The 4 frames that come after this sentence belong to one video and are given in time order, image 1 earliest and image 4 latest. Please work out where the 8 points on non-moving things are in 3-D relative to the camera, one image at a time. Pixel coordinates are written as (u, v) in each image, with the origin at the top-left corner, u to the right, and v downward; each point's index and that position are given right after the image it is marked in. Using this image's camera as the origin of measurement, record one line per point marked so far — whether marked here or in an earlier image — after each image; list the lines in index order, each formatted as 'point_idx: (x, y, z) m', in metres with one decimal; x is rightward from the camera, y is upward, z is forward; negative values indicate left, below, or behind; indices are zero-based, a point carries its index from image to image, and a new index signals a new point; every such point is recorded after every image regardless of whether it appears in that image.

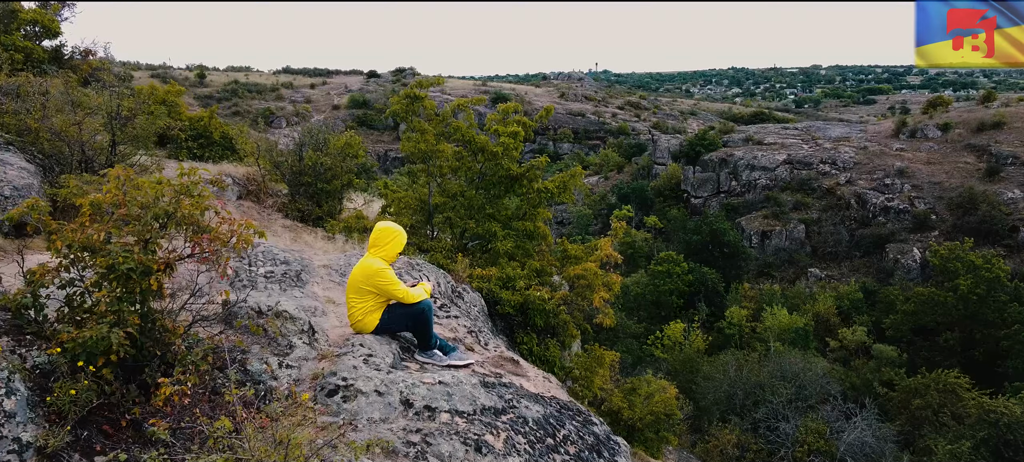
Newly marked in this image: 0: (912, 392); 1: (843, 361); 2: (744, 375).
0: (+10.5, -4.2, +11.7) m
1: (+12.3, -4.8, +16.7) m
2: (+6.2, -3.9, +12.1) m
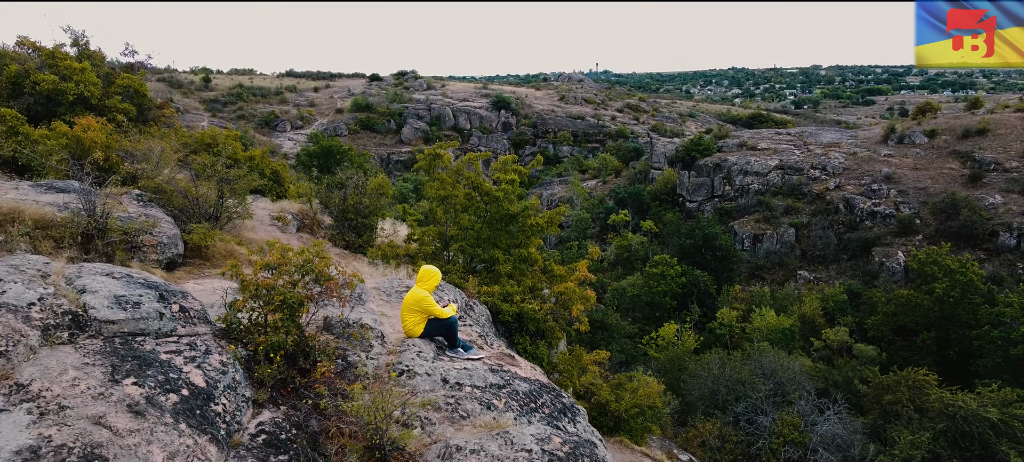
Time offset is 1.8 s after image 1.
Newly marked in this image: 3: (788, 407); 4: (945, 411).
0: (+10.5, -4.4, +12.6) m
1: (+12.3, -5.0, +17.6) m
2: (+6.2, -4.1, +13.0) m
3: (+7.4, -4.7, +12.0) m
4: (+10.3, -4.3, +10.7) m
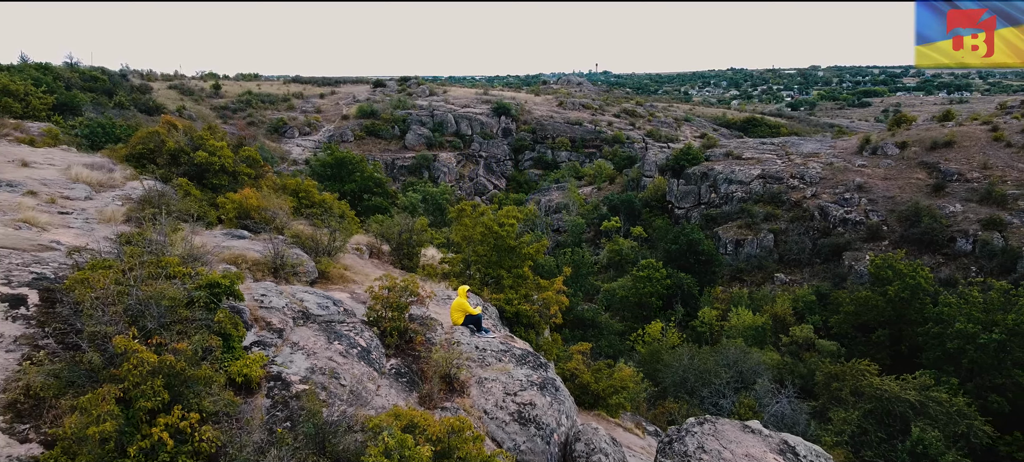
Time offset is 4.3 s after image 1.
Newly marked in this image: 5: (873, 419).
0: (+10.5, -4.8, +14.7) m
1: (+12.3, -5.4, +19.7) m
2: (+6.2, -4.5, +15.1) m
3: (+7.4, -5.1, +14.1) m
4: (+10.3, -4.7, +12.8) m
5: (+10.1, -5.2, +12.5) m
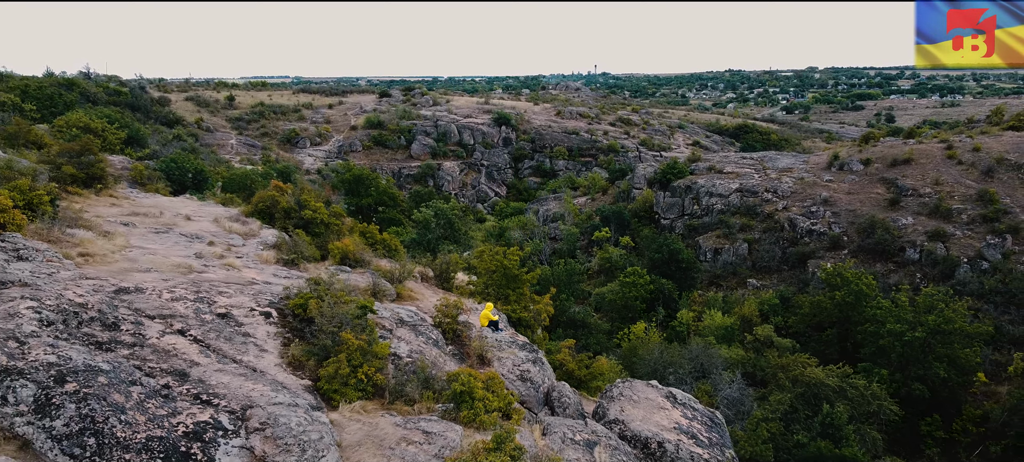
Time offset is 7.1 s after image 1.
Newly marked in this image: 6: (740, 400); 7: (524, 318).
0: (+10.6, -5.4, +17.9) m
1: (+12.4, -6.0, +22.8) m
2: (+6.3, -5.1, +18.3) m
3: (+7.5, -5.7, +17.3) m
4: (+10.4, -5.3, +16.0) m
5: (+10.1, -5.9, +15.6) m
6: (+8.2, -6.1, +16.2) m
7: (+0.5, -2.6, +13.7) m
